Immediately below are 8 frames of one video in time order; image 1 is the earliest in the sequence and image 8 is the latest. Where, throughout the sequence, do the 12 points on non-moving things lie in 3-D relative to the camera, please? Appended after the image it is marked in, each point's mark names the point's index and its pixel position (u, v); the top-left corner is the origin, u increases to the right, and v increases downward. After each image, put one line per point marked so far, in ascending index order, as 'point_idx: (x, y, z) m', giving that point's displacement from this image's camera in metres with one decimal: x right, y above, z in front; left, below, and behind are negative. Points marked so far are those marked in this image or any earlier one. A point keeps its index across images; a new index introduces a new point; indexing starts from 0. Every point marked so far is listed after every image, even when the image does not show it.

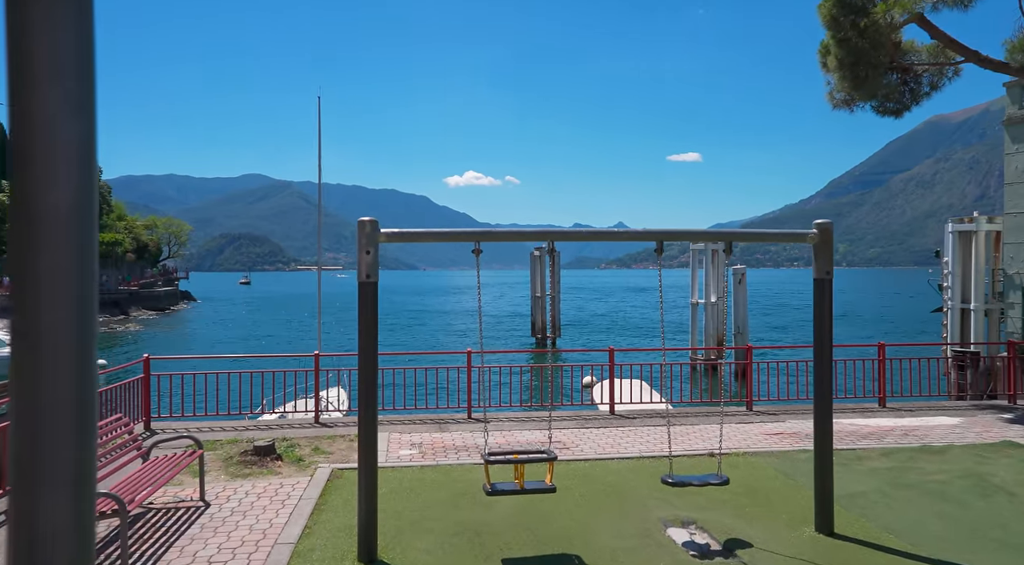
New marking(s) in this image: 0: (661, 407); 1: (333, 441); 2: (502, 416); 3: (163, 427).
0: (+2.1, -1.8, +10.6) m
1: (-2.1, -1.9, +8.7) m
2: (-0.1, -1.8, +10.0) m
3: (-4.5, -1.9, +9.5) m
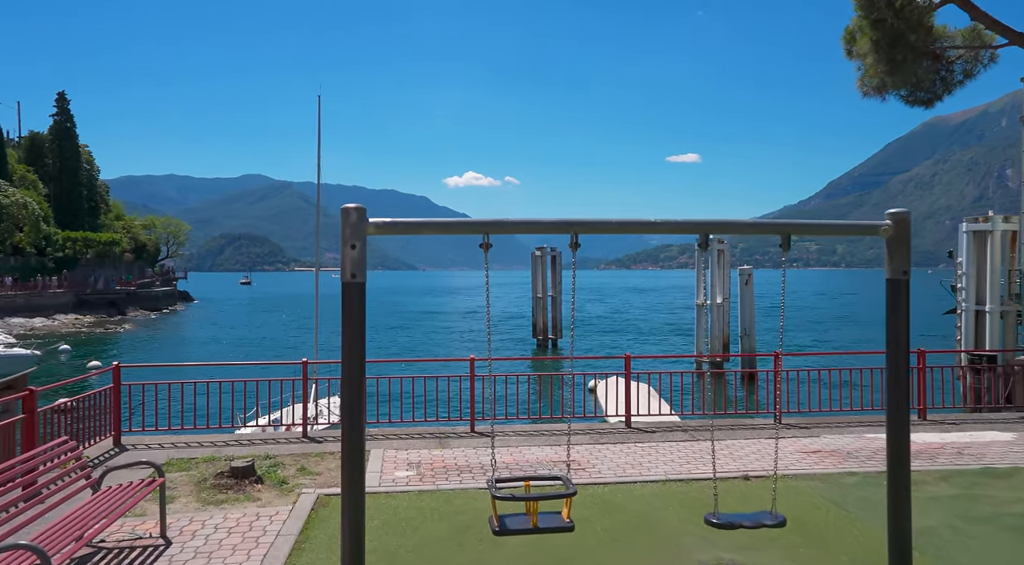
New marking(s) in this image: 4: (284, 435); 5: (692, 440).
0: (+2.2, -1.8, +9.7) m
1: (-2.0, -1.9, +7.8) m
2: (0.0, -1.8, +9.1) m
3: (-4.4, -1.9, +8.6) m
4: (-2.8, -1.9, +9.0) m
5: (+2.0, -1.8, +8.4) m
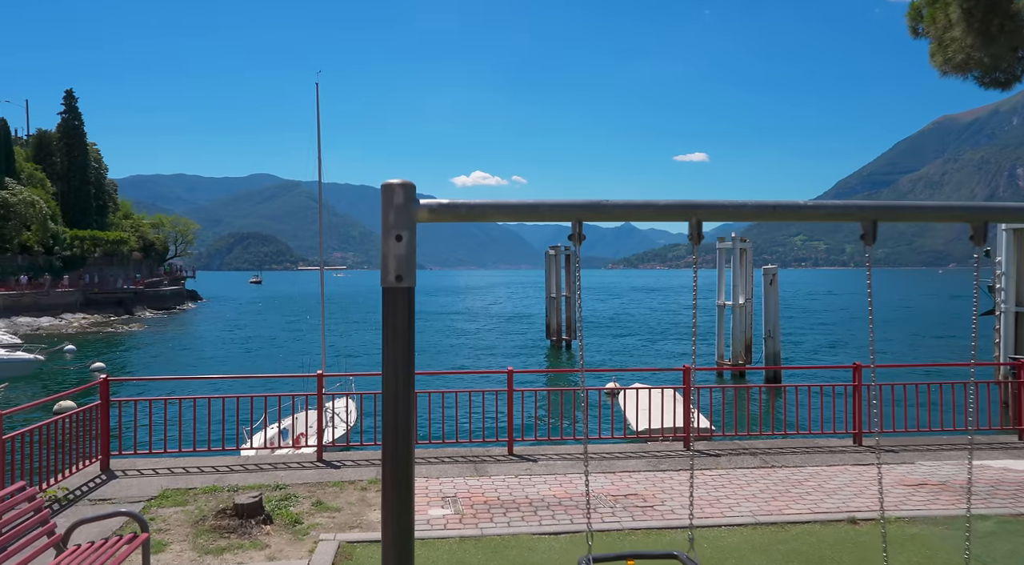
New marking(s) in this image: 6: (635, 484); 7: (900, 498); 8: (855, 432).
0: (+2.7, -1.8, +8.5) m
1: (-1.6, -1.9, +6.7) m
2: (+0.4, -1.9, +8.0) m
3: (-4.0, -1.9, +7.5) m
4: (-2.3, -1.9, +7.9) m
5: (+2.5, -1.8, +7.2) m
6: (+1.1, -1.9, +6.8) m
7: (+3.2, -1.8, +6.2) m
8: (+3.7, -1.6, +8.0) m
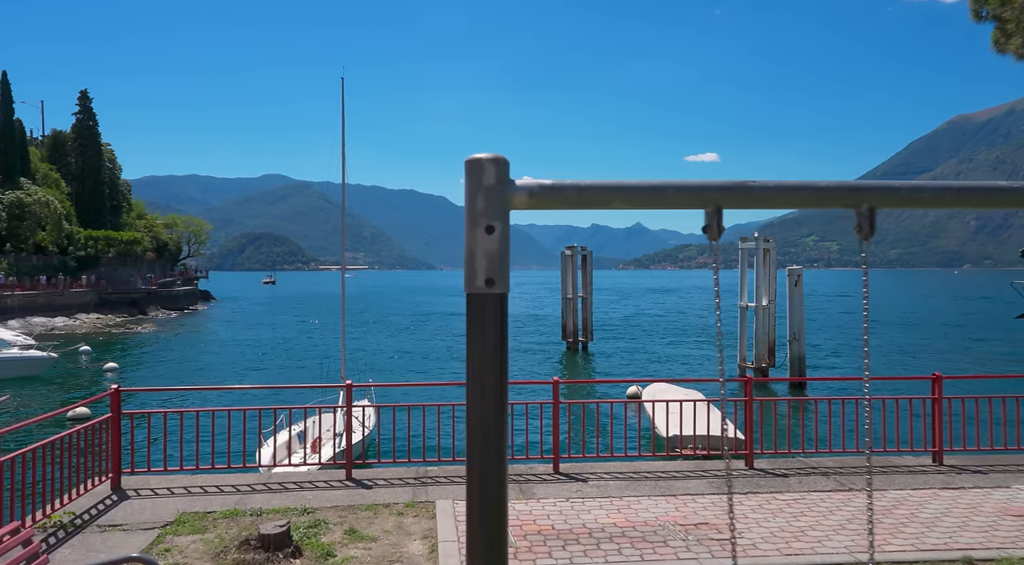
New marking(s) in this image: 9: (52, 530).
0: (+3.1, -1.8, +7.8) m
1: (-1.1, -1.9, +6.0) m
2: (+0.9, -1.9, +7.3) m
3: (-3.5, -1.9, +6.9) m
4: (-1.8, -1.9, +7.2) m
5: (+2.9, -1.8, +6.5) m
6: (+1.6, -1.9, +6.1) m
7: (+3.7, -1.8, +5.4) m
8: (+4.2, -1.6, +7.2) m
9: (-3.6, -1.9, +5.7) m
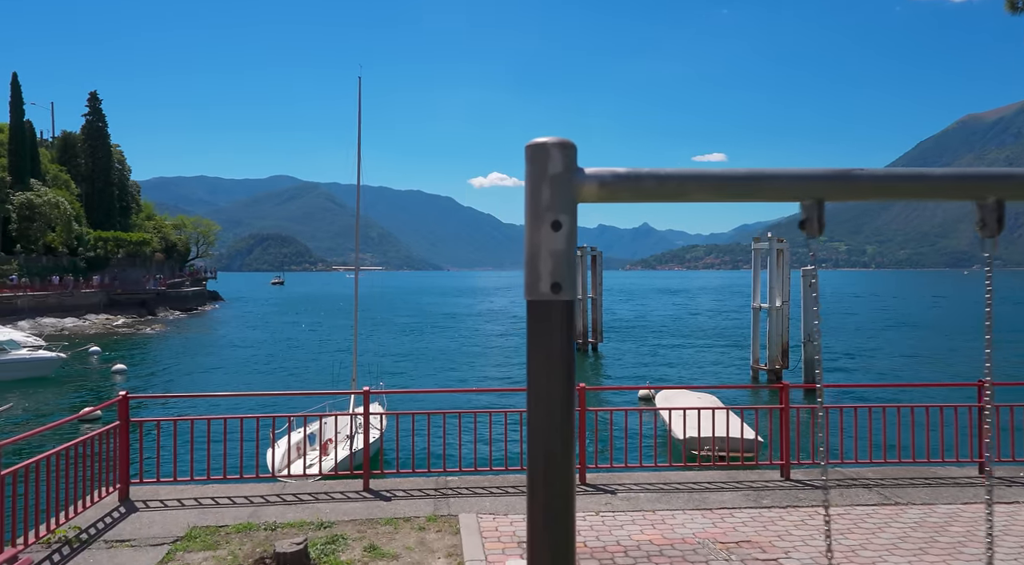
0: (+3.4, -1.9, +7.4) m
1: (-0.9, -1.9, +5.7) m
2: (+1.1, -1.9, +6.9) m
3: (-3.3, -1.9, +6.6) m
4: (-1.6, -1.9, +6.9) m
5: (+3.2, -1.8, +6.1) m
6: (+1.8, -1.9, +5.7) m
7: (+3.9, -1.8, +5.1) m
8: (+4.4, -1.7, +6.9) m
9: (-3.4, -1.9, +5.5) m
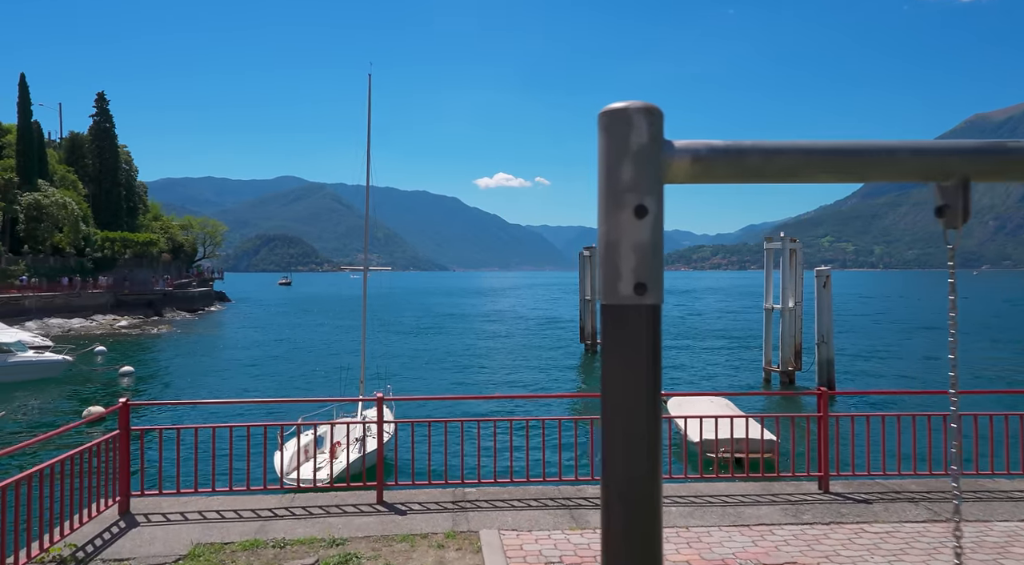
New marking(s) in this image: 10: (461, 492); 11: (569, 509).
0: (+3.6, -1.9, +7.0) m
1: (-0.7, -1.9, +5.3) m
2: (+1.3, -1.9, +6.5) m
3: (-3.1, -1.9, +6.2) m
4: (-1.4, -1.9, +6.5) m
5: (+3.4, -1.8, +5.7) m
6: (+2.0, -1.9, +5.3) m
7: (+4.0, -1.8, +4.6) m
8: (+4.6, -1.7, +6.4) m
9: (-3.2, -1.9, +5.1) m
10: (-0.5, -1.9, +6.7) m
11: (+0.5, -1.9, +6.2) m
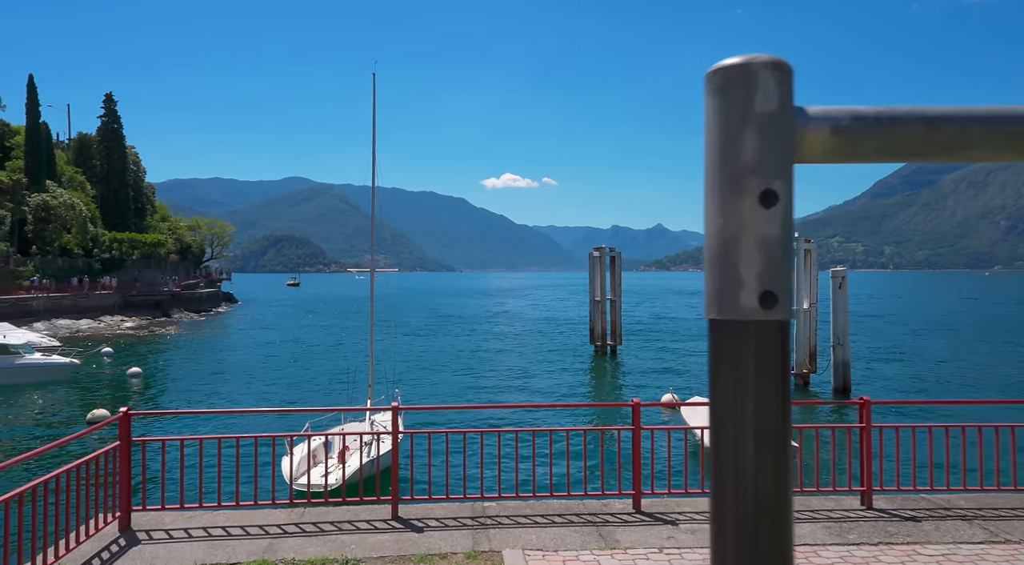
0: (+3.8, -1.9, +6.6) m
1: (-0.5, -2.0, +5.0) m
2: (+1.5, -1.9, +6.1) m
3: (-2.9, -1.9, +5.9) m
4: (-1.2, -1.9, +6.1) m
5: (+3.5, -1.9, +5.3) m
6: (+2.2, -1.9, +4.9) m
7: (+4.2, -1.9, +4.2) m
8: (+4.8, -1.7, +6.0) m
9: (-3.0, -2.0, +4.7) m
10: (-0.3, -1.9, +6.3) m
11: (+0.7, -1.9, +5.8) m
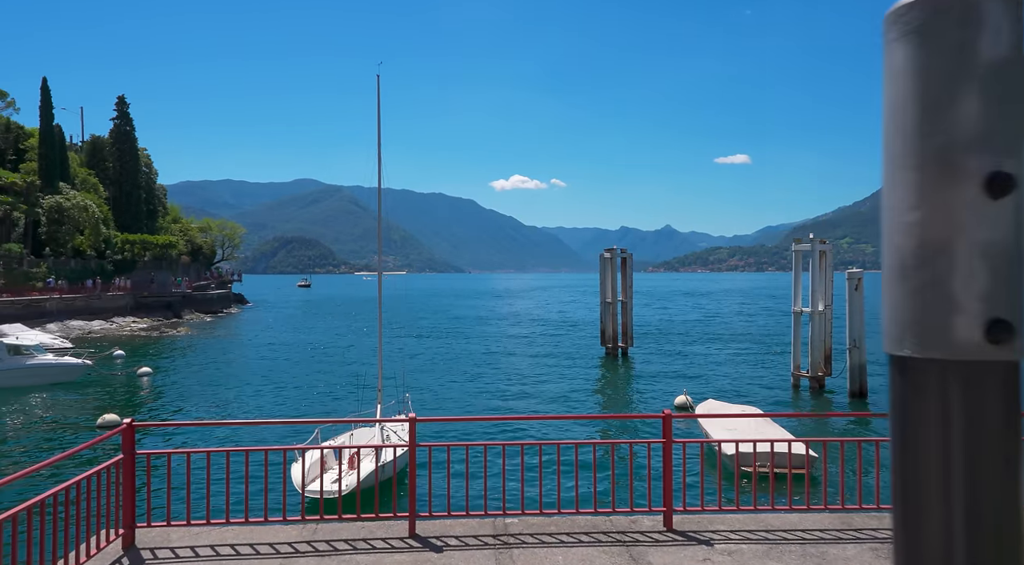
0: (+4.0, -1.9, +6.2) m
1: (-0.4, -2.0, +4.6) m
2: (+1.7, -2.0, +5.8) m
3: (-2.7, -2.0, +5.6) m
4: (-1.0, -2.0, +5.8) m
5: (+3.7, -1.9, +4.9) m
6: (+2.3, -2.0, +4.6) m
7: (+4.4, -1.9, +3.8) m
8: (+5.0, -1.7, +5.6) m
9: (-2.8, -2.0, +4.4) m
10: (-0.1, -2.0, +6.0) m
11: (+0.9, -2.0, +5.5) m
